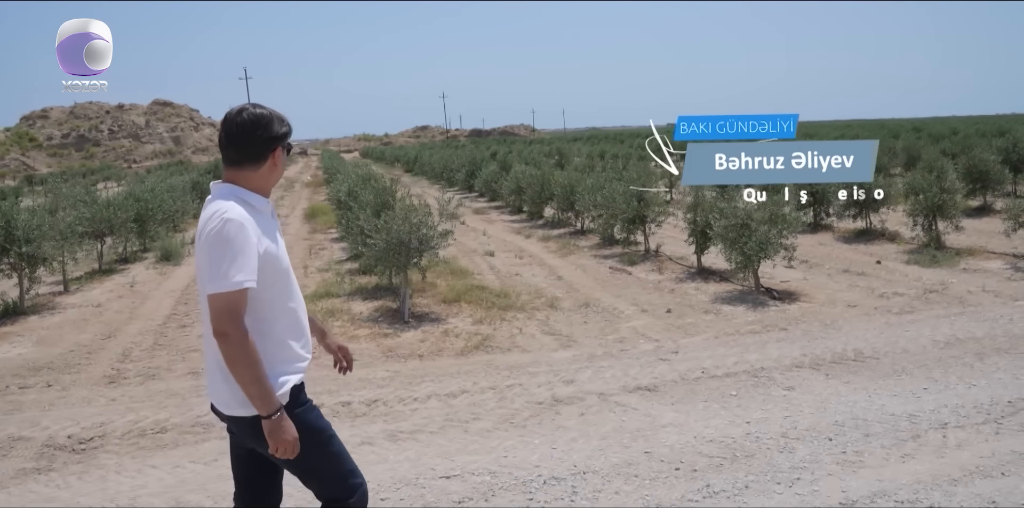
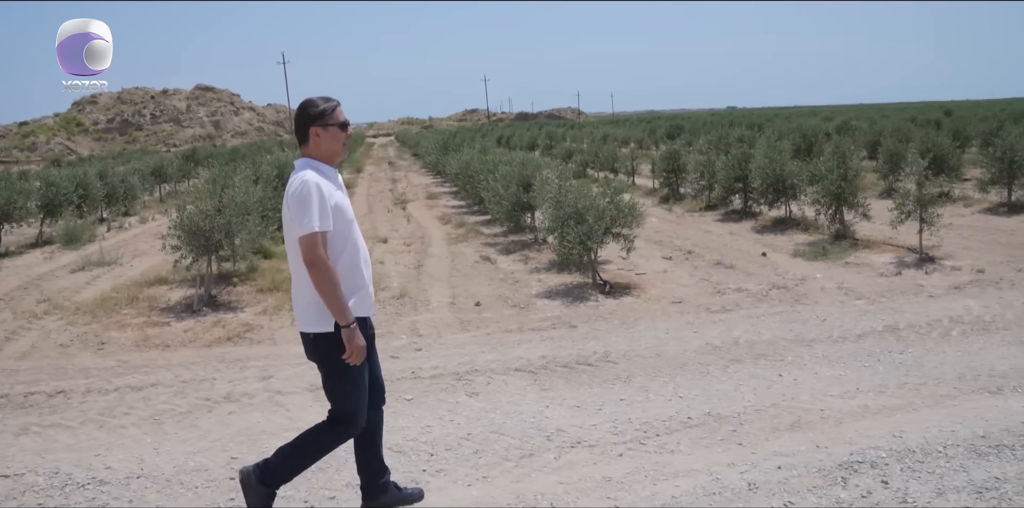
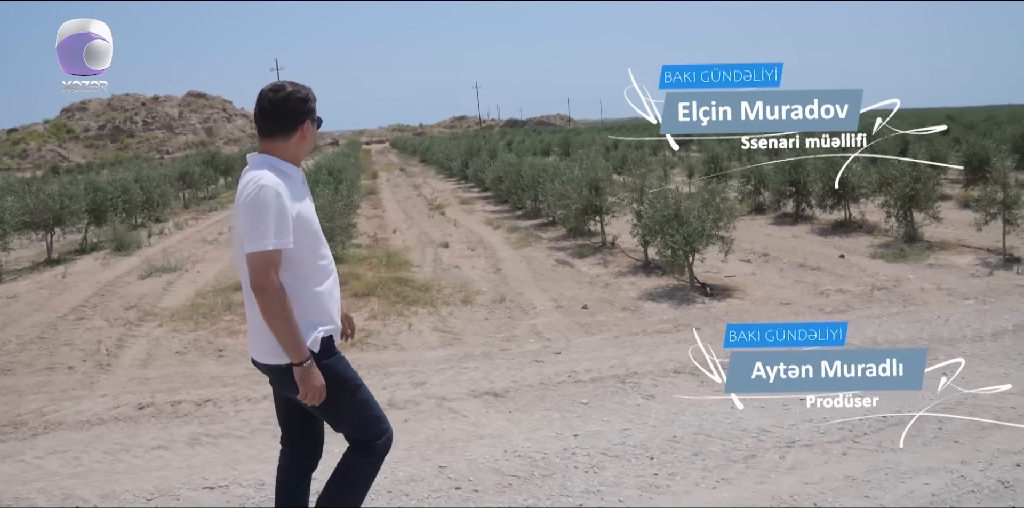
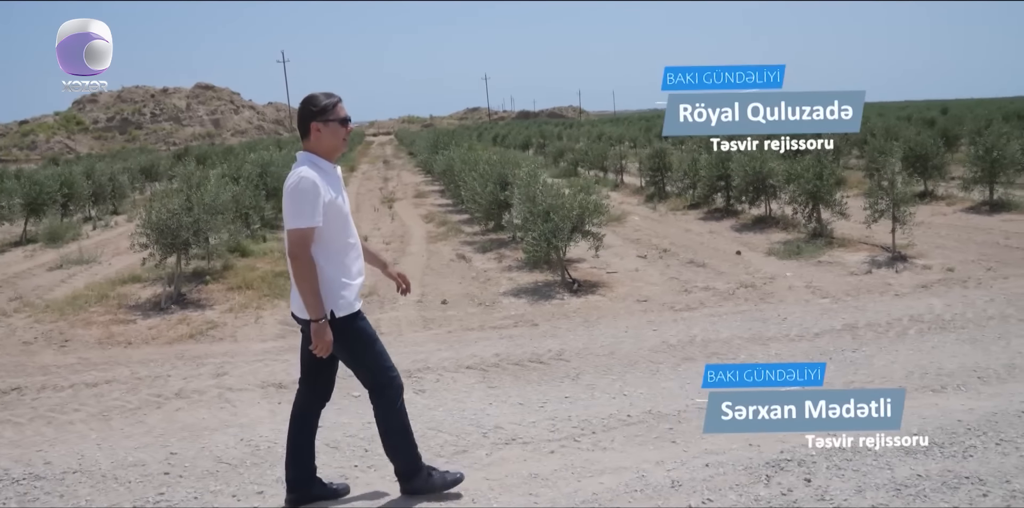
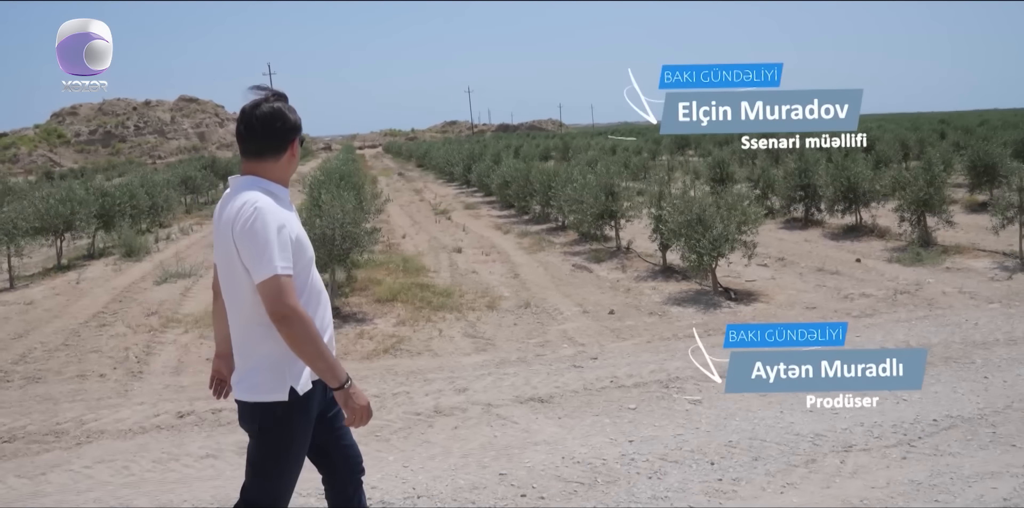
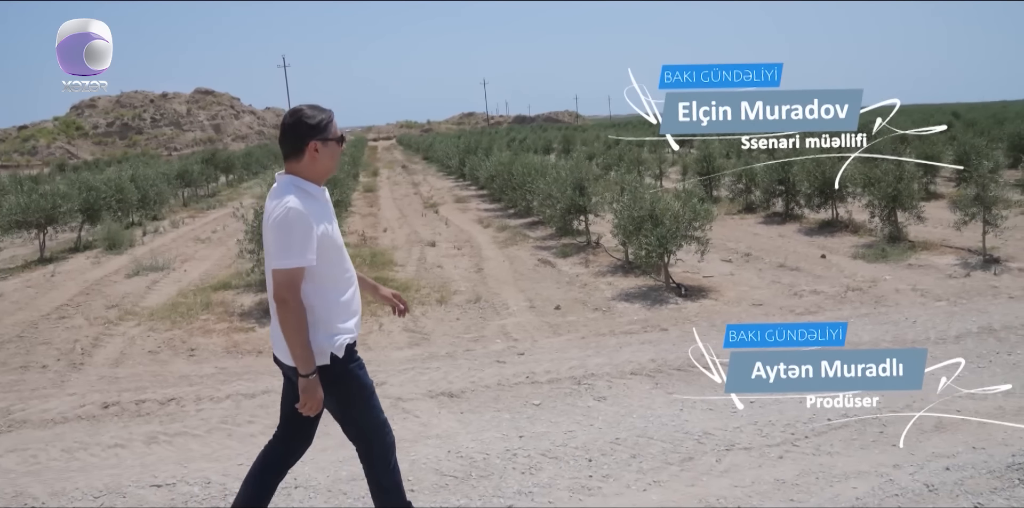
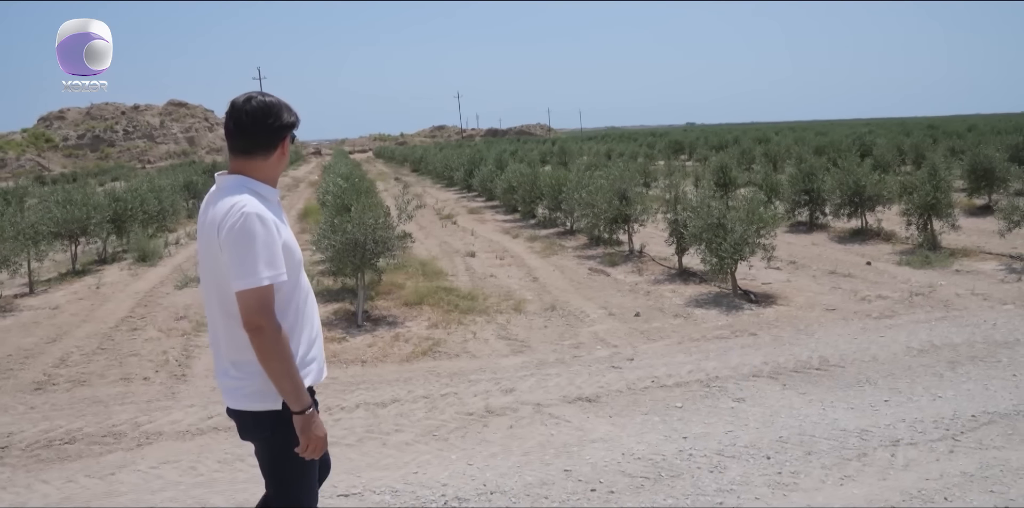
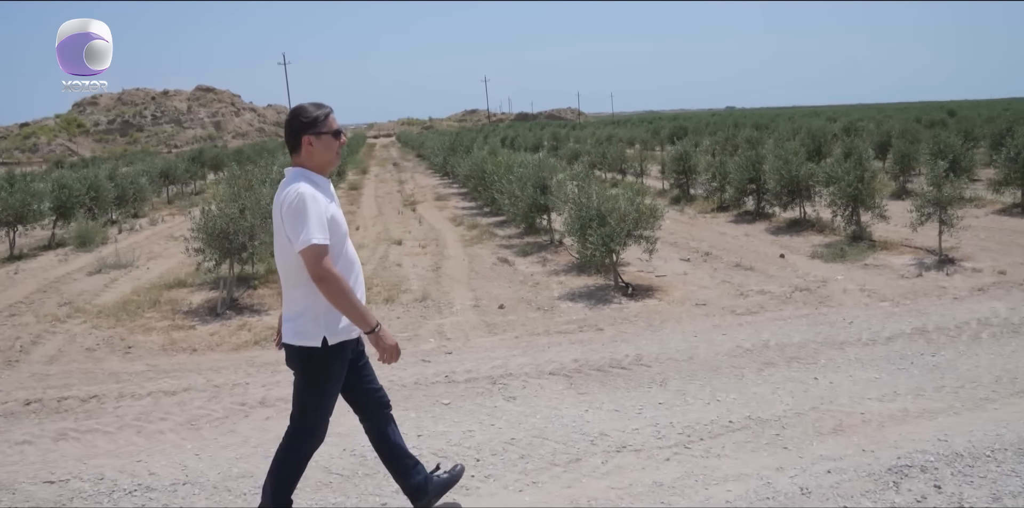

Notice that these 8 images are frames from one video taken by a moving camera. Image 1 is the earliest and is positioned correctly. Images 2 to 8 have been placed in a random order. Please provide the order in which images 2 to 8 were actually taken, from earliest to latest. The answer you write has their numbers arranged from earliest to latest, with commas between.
7, 5, 3, 6, 8, 2, 4
